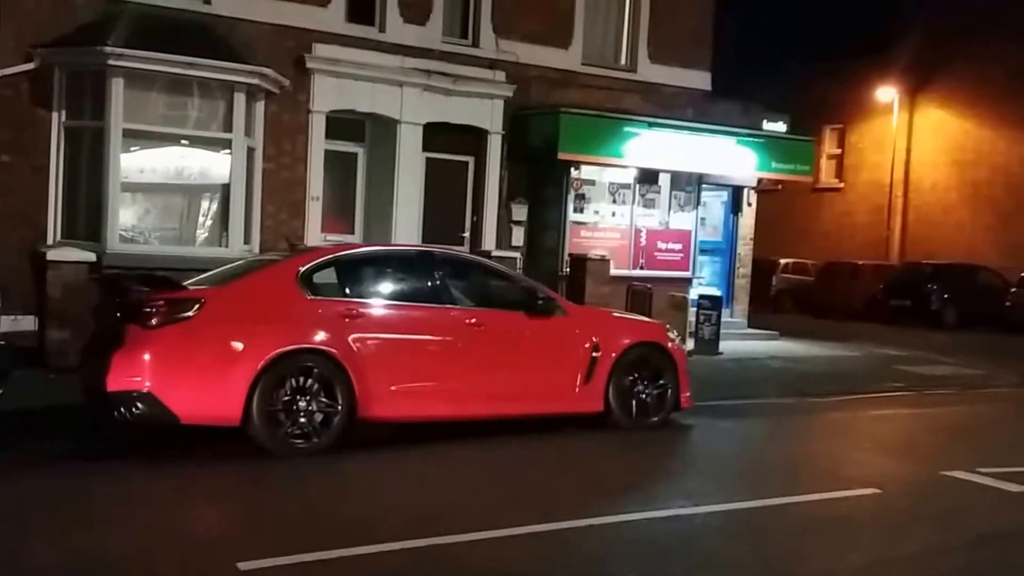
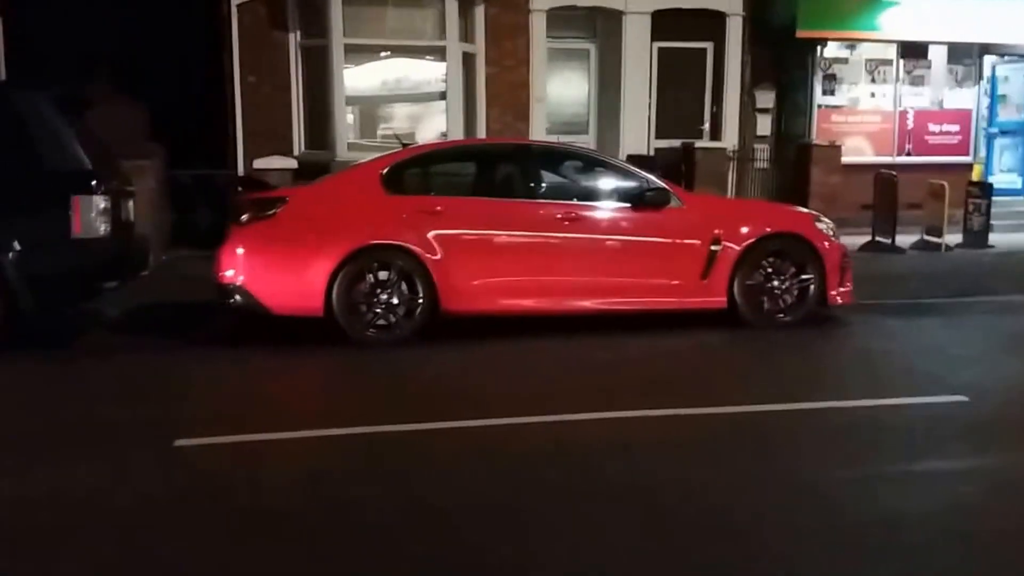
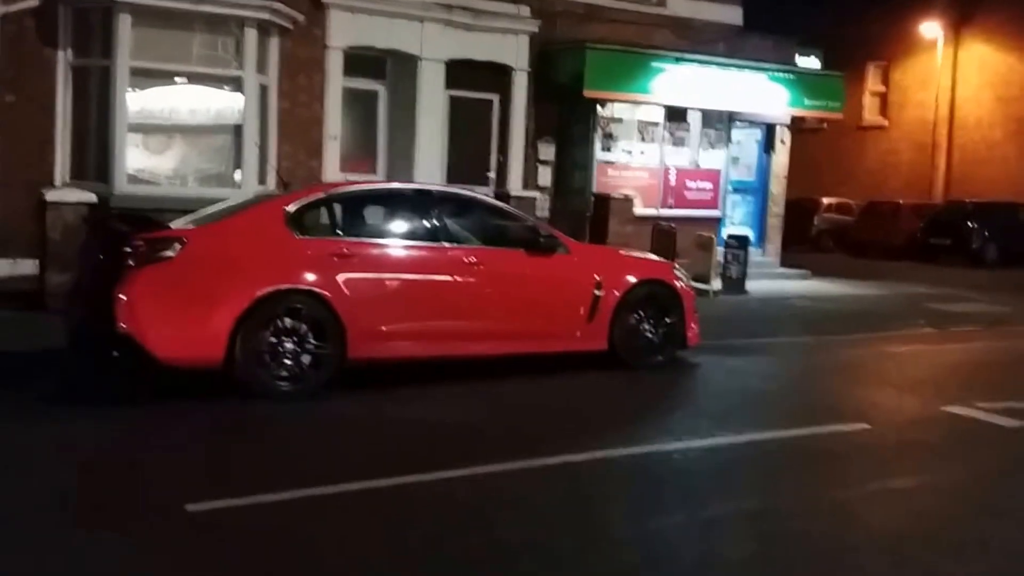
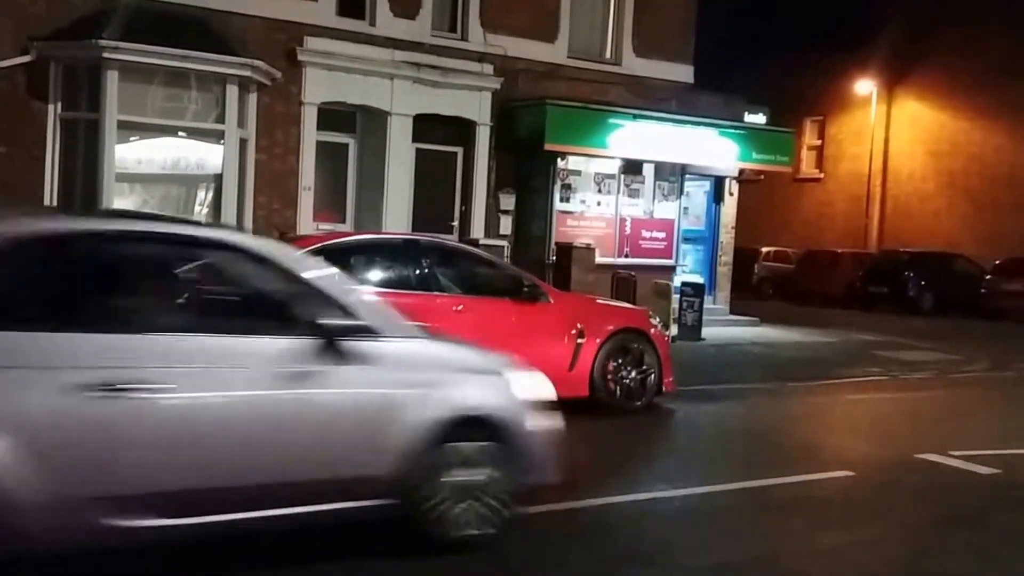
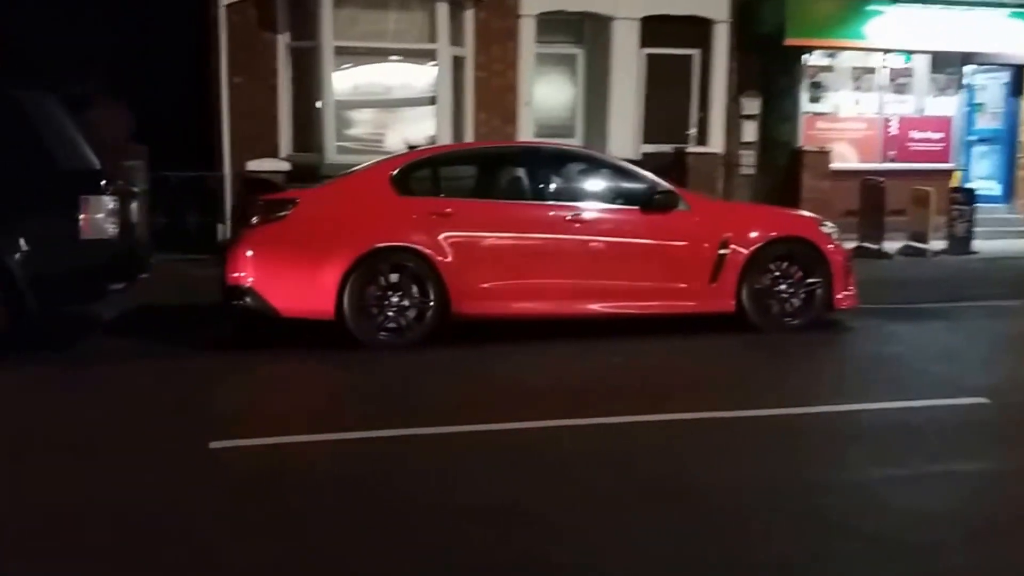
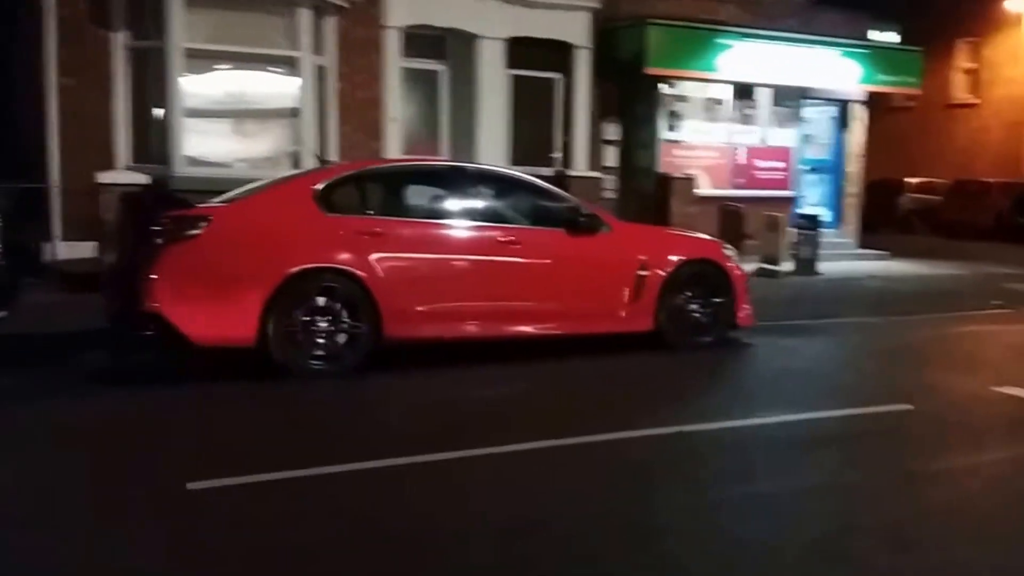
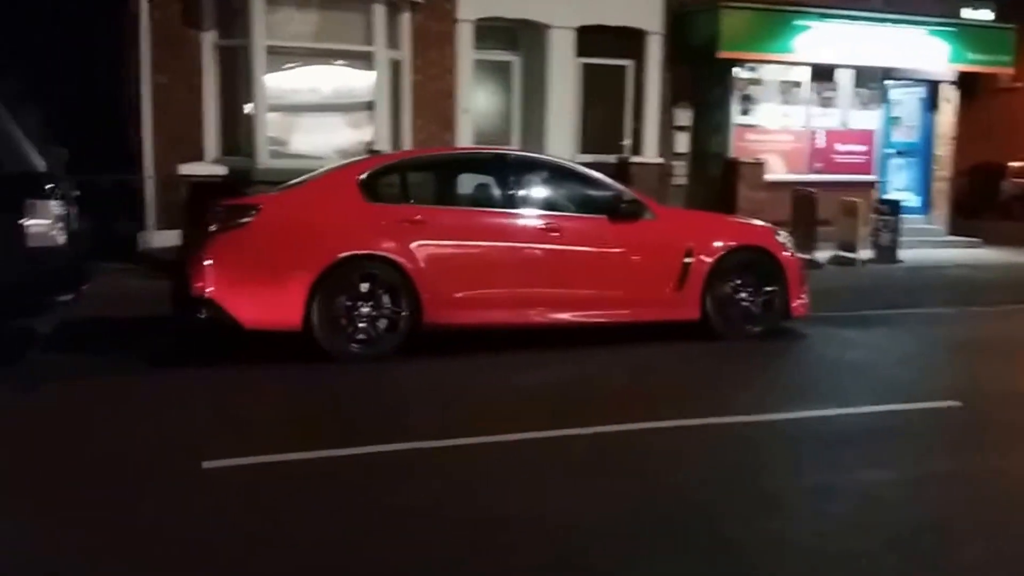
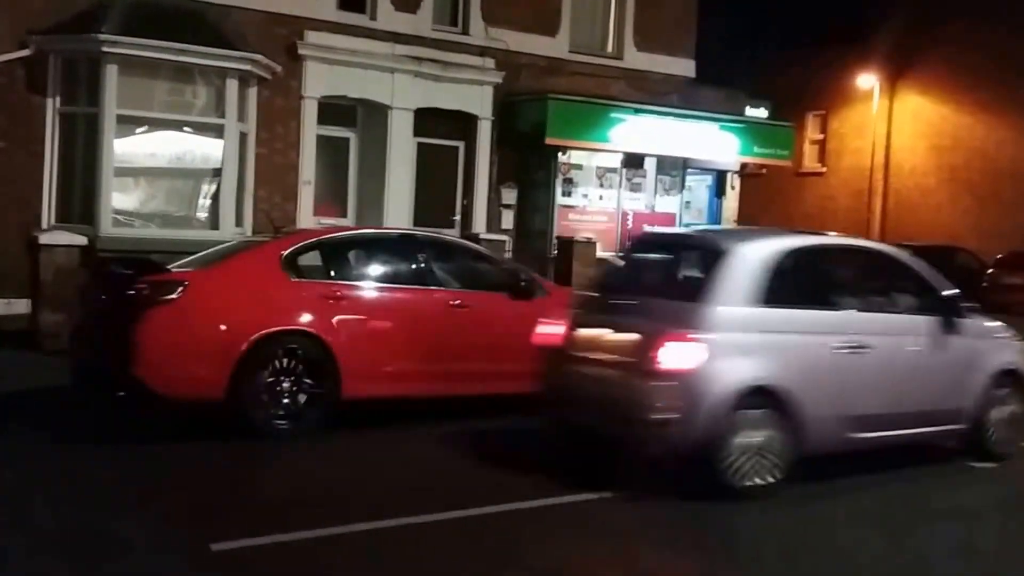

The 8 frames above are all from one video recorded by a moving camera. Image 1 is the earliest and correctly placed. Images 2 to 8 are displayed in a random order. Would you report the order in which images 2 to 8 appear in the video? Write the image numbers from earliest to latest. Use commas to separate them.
4, 8, 3, 6, 7, 5, 2
